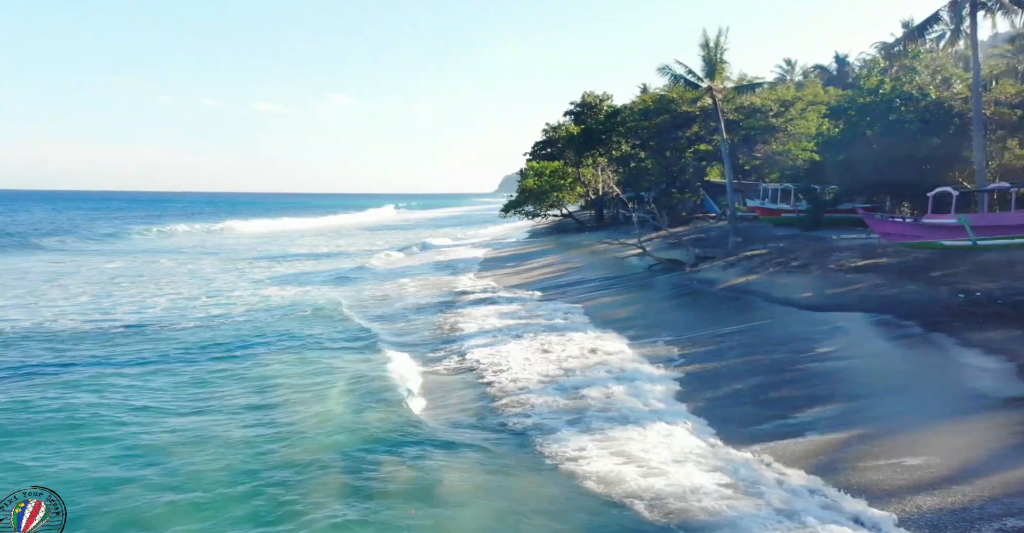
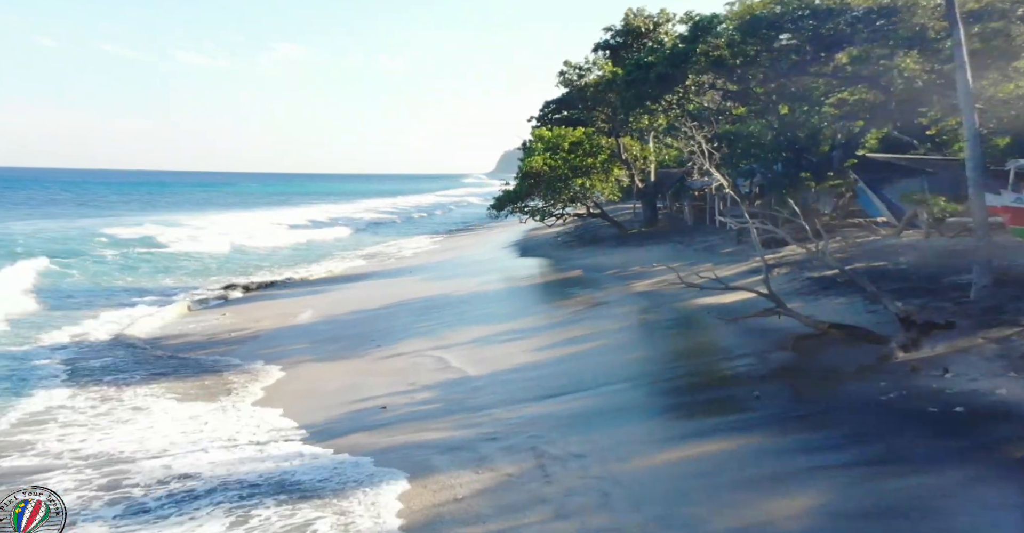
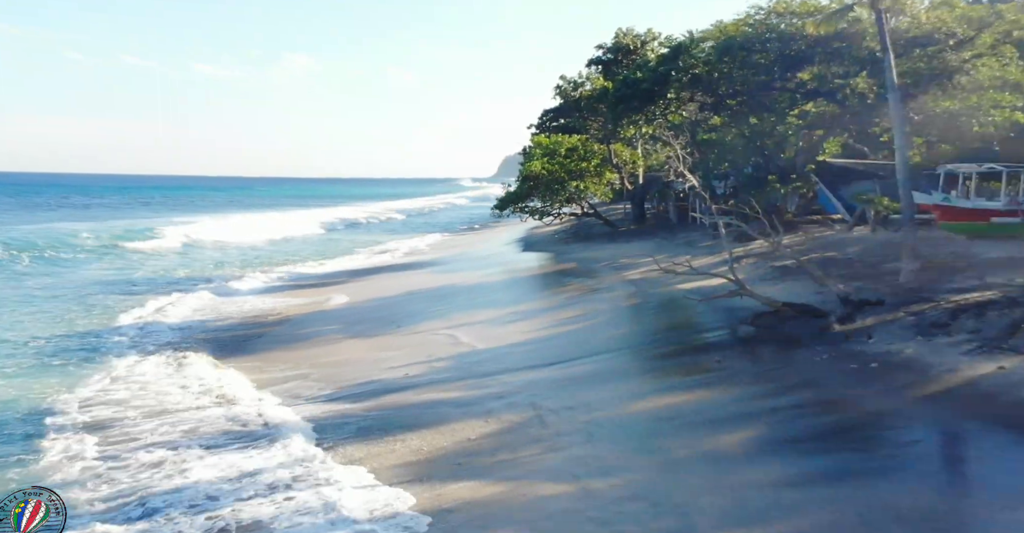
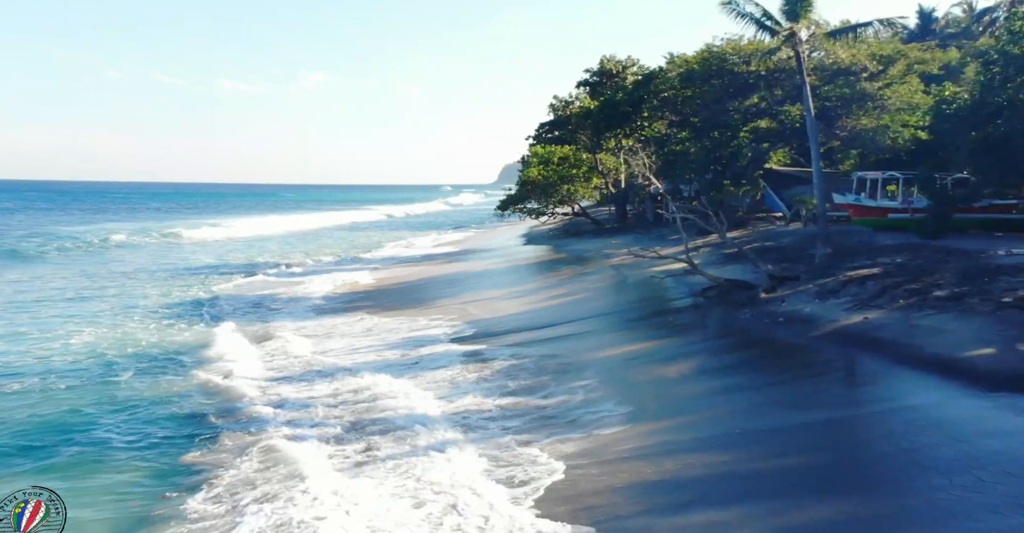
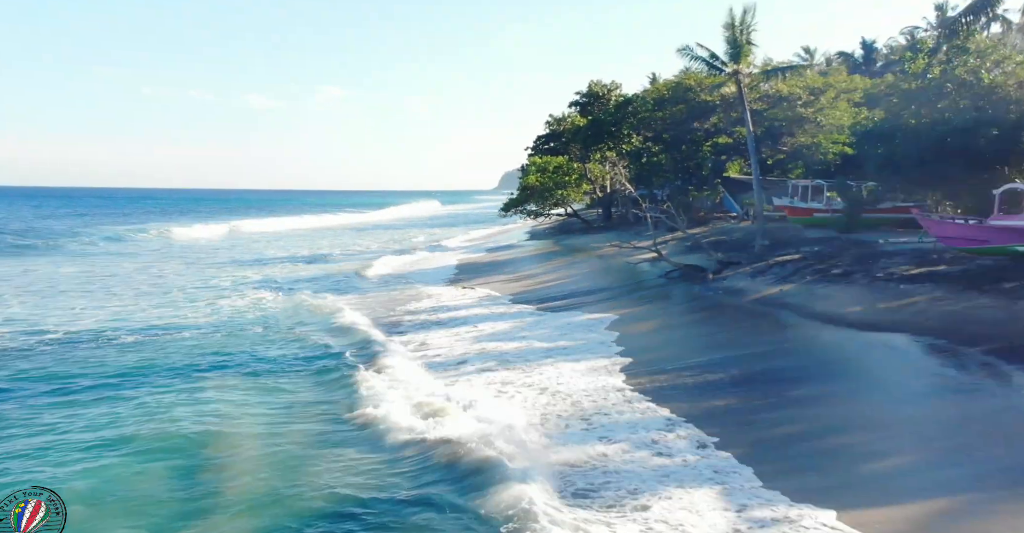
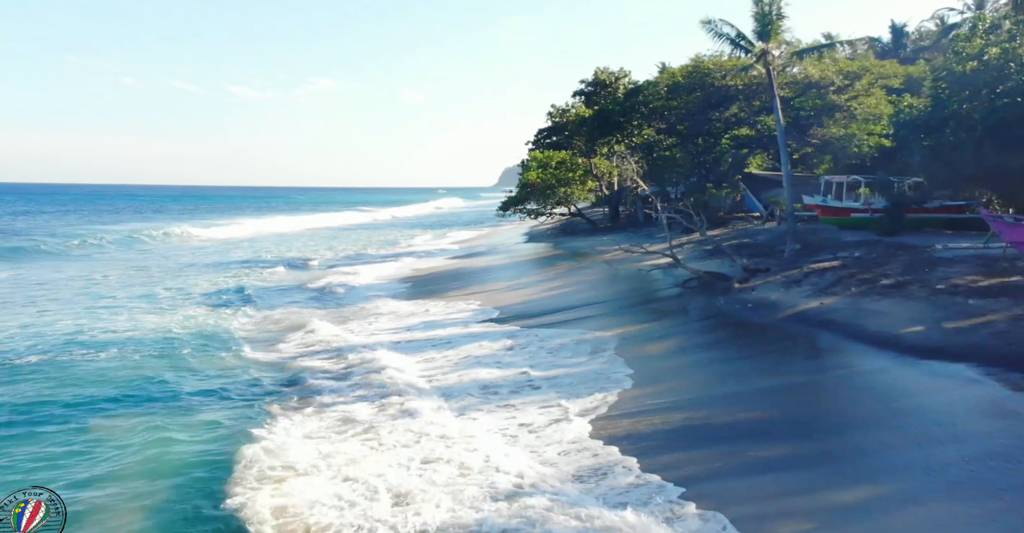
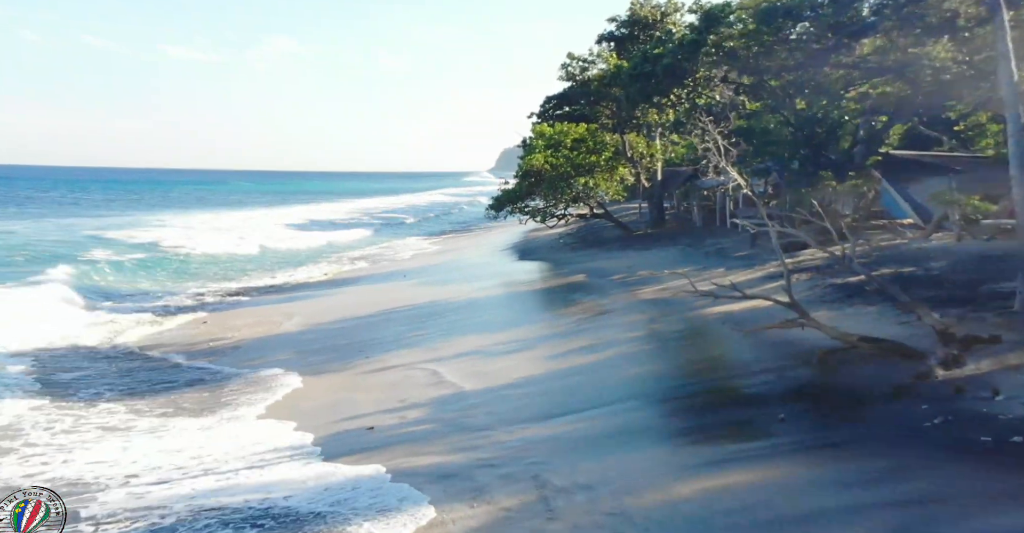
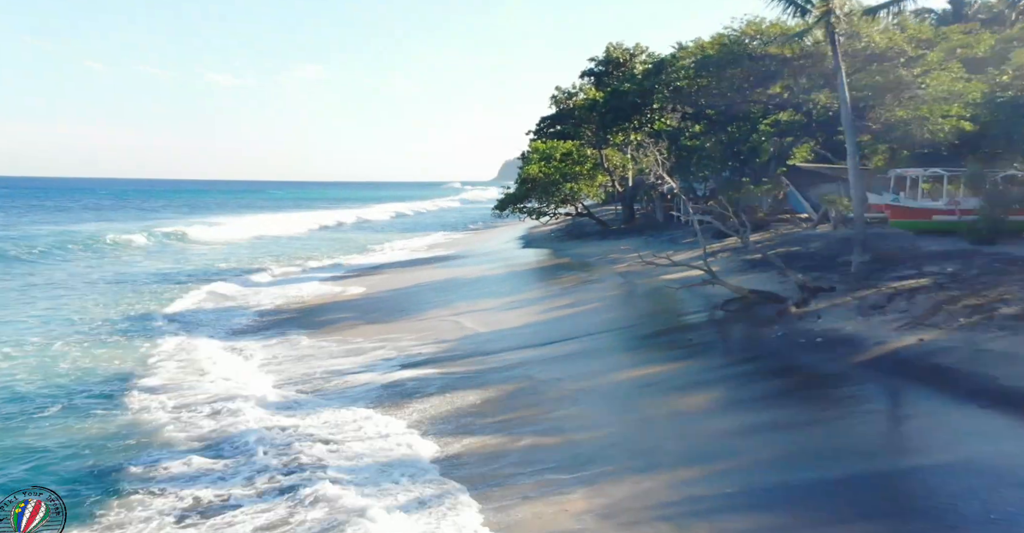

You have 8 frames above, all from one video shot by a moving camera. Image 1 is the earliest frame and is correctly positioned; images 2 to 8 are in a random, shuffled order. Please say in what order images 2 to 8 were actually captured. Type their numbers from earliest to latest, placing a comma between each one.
5, 6, 4, 8, 3, 2, 7
